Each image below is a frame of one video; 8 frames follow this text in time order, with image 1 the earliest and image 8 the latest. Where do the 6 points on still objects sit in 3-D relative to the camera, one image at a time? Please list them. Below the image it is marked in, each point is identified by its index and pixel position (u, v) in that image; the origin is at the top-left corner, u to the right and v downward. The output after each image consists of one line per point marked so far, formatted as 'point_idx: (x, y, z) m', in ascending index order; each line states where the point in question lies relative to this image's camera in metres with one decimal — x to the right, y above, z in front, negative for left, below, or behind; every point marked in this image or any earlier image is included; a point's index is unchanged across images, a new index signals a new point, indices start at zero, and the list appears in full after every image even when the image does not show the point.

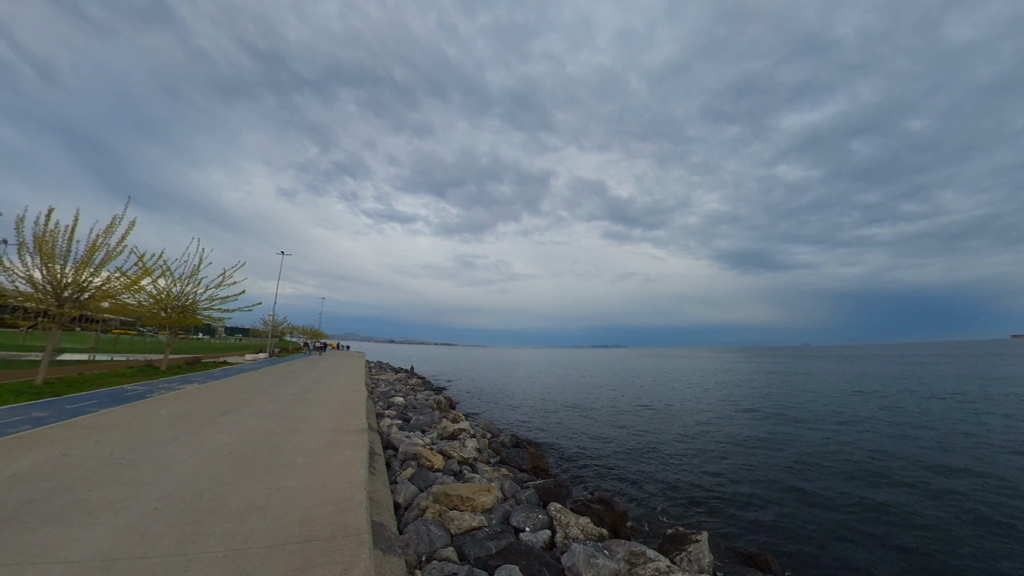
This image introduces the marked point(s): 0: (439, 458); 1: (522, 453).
0: (-1.9, -4.5, +12.0) m
1: (+0.3, -5.3, +14.5) m
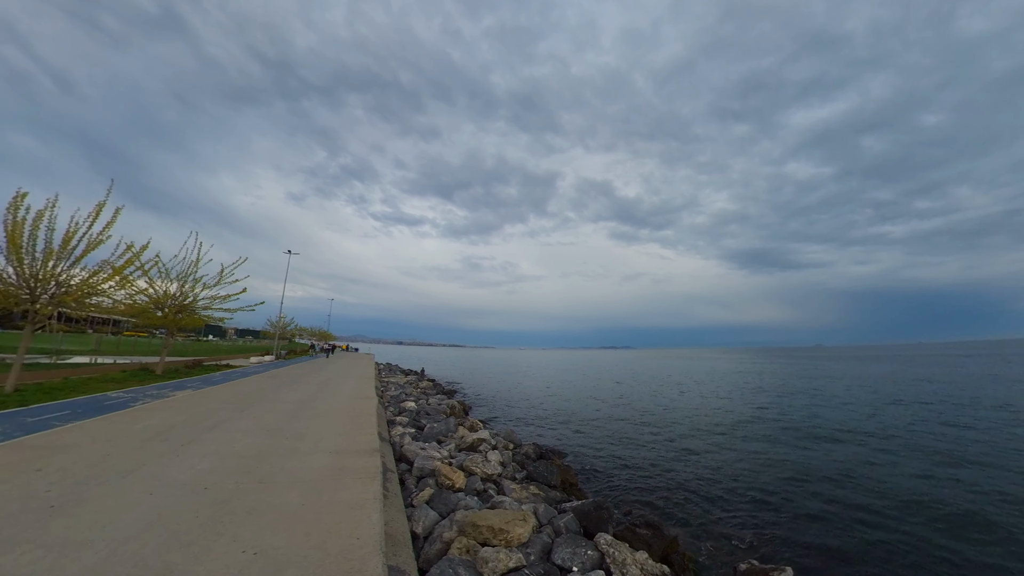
0: (-1.2, -4.3, +10.5) m
1: (+1.1, -5.1, +12.9) m
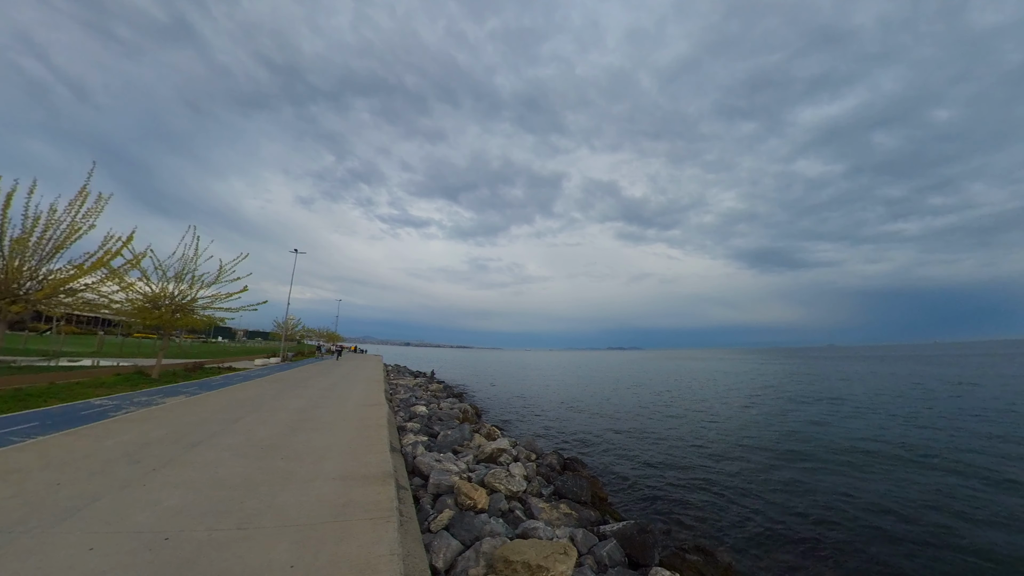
0: (-0.6, -4.2, +9.3) m
1: (+1.8, -5.0, +11.7) m
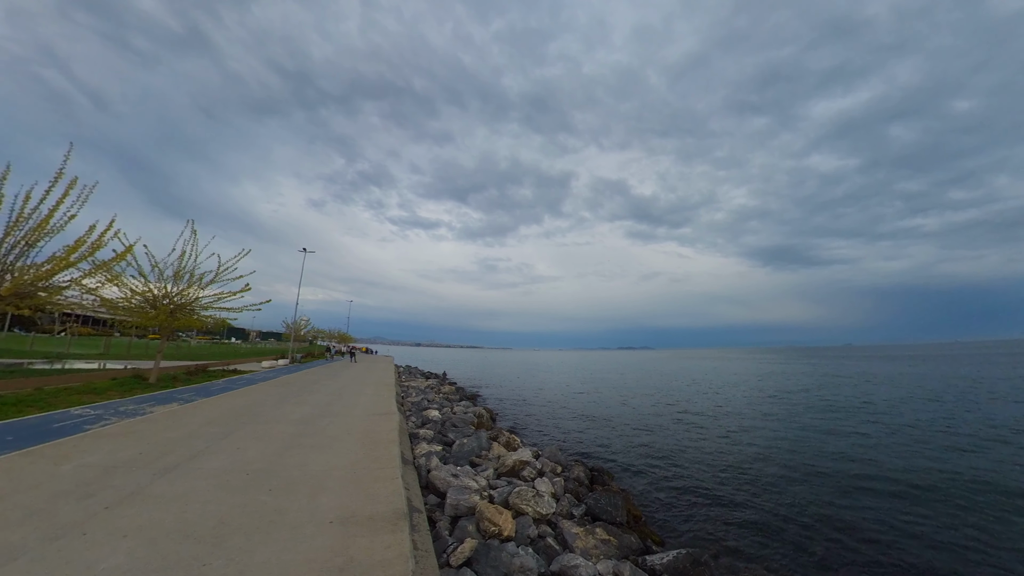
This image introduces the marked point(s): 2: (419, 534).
0: (-0.1, -4.1, +8.1) m
1: (+2.3, -4.9, +10.5) m
2: (-1.4, -3.6, +6.6) m
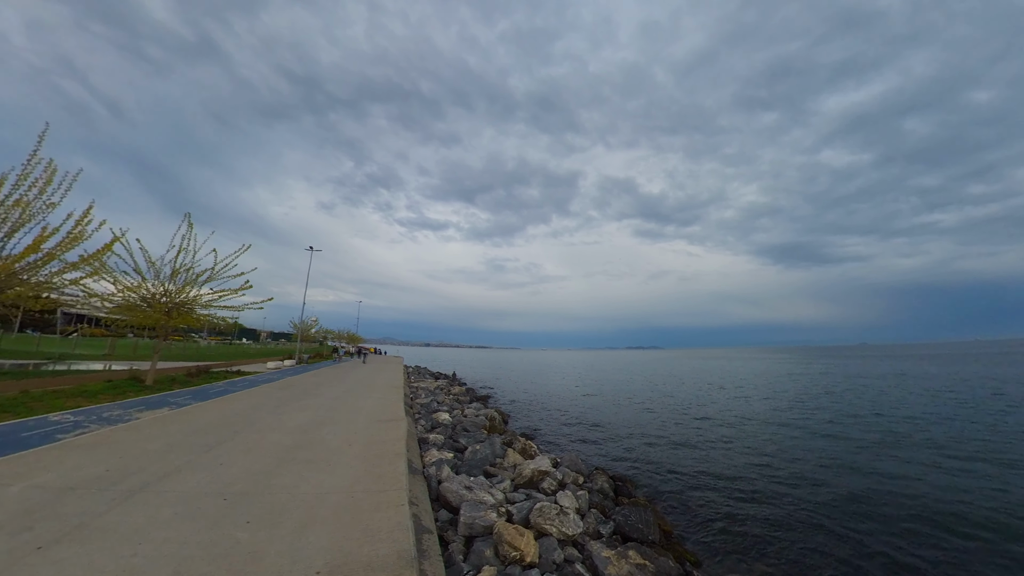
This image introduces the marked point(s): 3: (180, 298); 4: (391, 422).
0: (+0.3, -4.0, +7.2) m
1: (+2.7, -4.7, +9.5) m
2: (-1.0, -3.5, +5.6) m
3: (-11.7, -0.3, +15.7) m
4: (-2.5, -2.8, +9.4) m
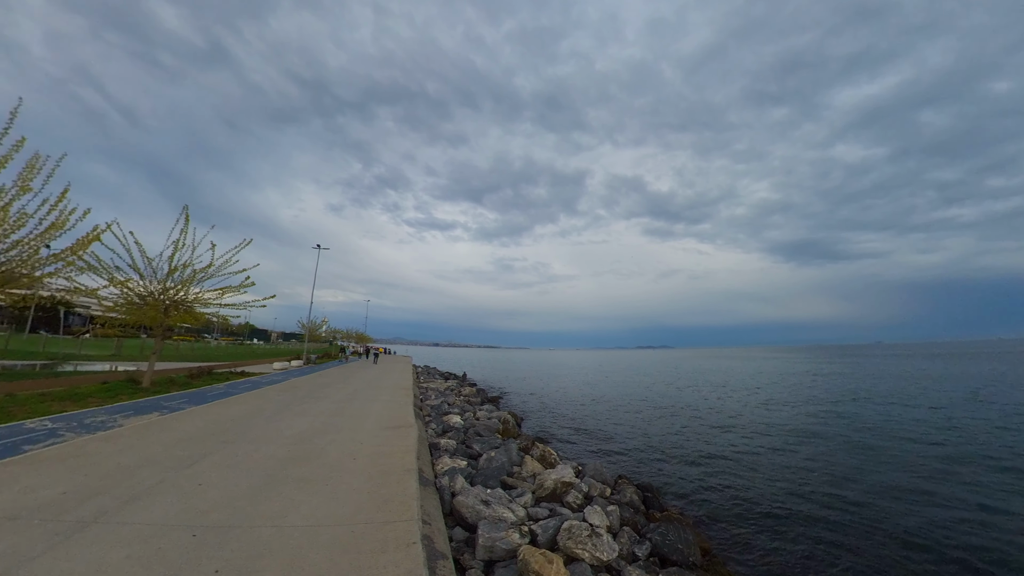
0: (+0.7, -3.8, +6.2) m
1: (+3.2, -4.6, +8.5) m
2: (-0.7, -3.3, +4.7) m
3: (-11.2, -0.2, +15.0) m
4: (-2.1, -2.6, +8.5) m
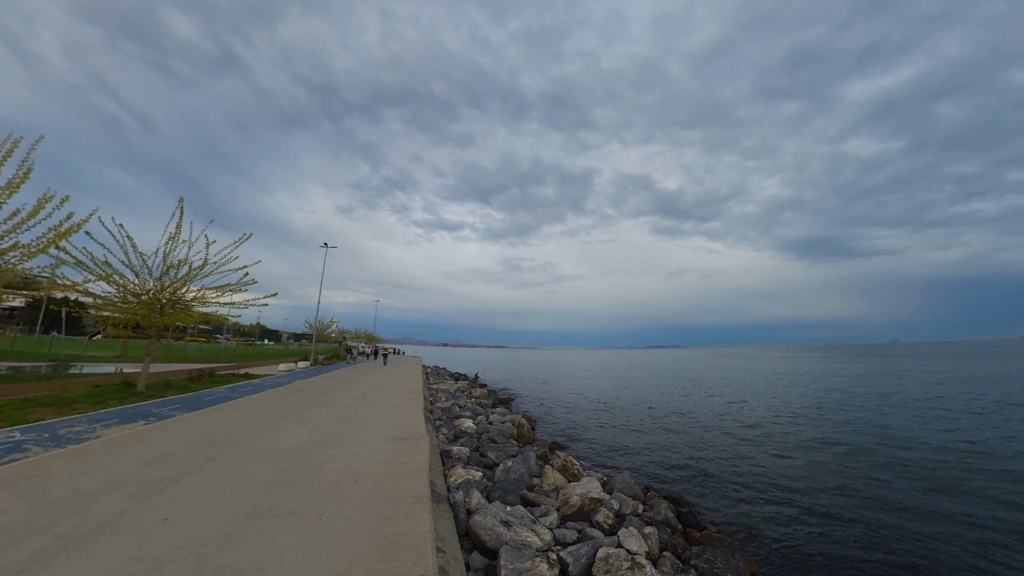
0: (+1.0, -3.7, +5.2) m
1: (+3.6, -4.4, +7.4) m
2: (-0.3, -3.2, +3.7) m
3: (-10.7, -0.2, +14.2) m
4: (-1.7, -2.5, +7.5) m
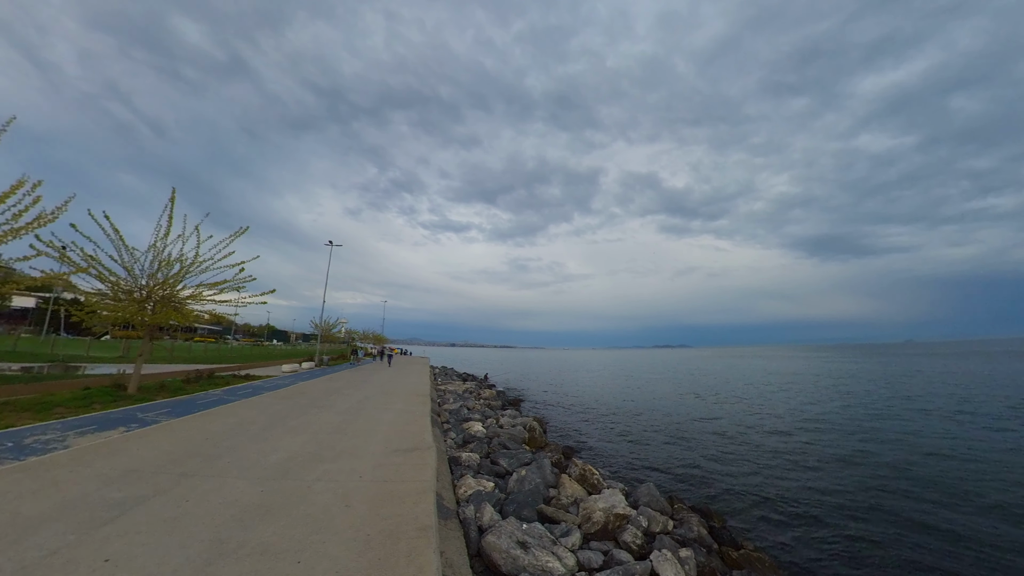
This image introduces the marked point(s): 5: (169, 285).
0: (+1.2, -3.6, +4.3) m
1: (+3.8, -4.3, +6.5) m
2: (-0.1, -3.1, +2.9) m
3: (-10.4, -0.1, +13.5) m
4: (-1.5, -2.4, +6.7) m
5: (-10.2, +0.1, +13.5) m
